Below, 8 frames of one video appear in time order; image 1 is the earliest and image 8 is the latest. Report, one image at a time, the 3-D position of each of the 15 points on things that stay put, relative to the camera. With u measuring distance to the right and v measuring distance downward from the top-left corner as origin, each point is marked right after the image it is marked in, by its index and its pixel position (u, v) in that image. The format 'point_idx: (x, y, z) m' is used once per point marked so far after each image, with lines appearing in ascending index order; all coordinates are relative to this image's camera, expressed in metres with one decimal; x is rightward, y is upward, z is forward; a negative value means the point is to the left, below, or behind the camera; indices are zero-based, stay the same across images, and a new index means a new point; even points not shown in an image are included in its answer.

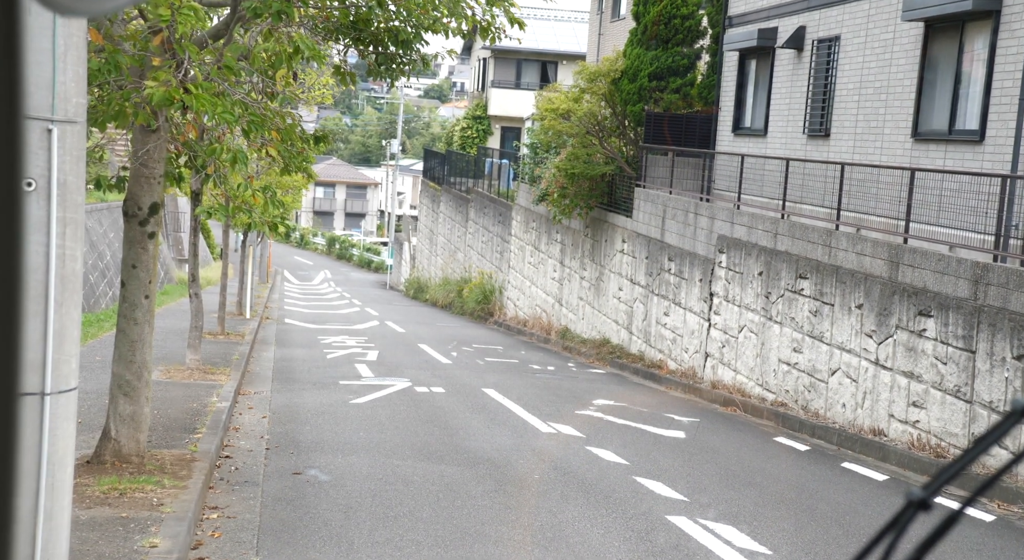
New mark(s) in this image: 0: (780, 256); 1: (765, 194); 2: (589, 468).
0: (+3.2, +0.3, +15.2) m
1: (+3.4, +1.2, +16.8) m
2: (+0.6, -1.5, +10.0) m
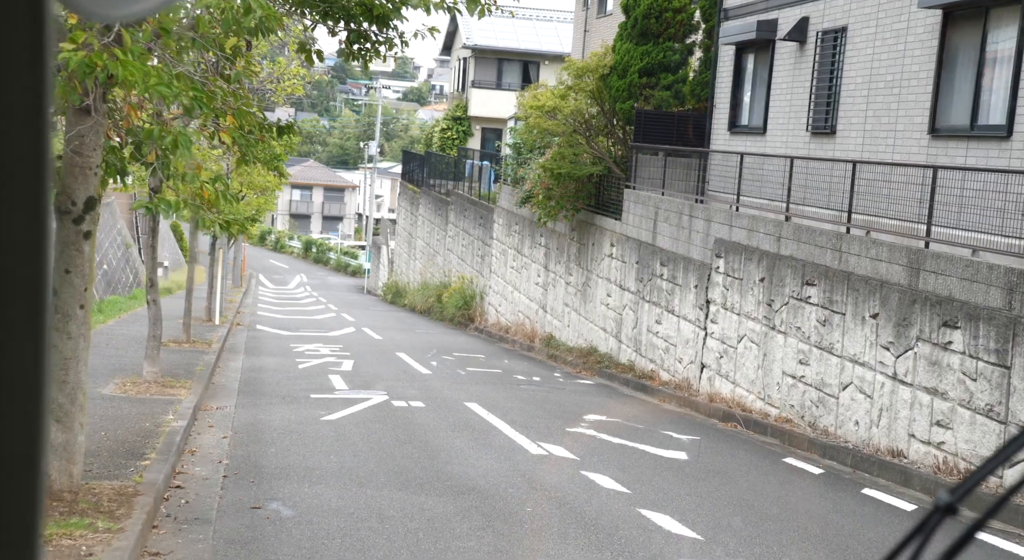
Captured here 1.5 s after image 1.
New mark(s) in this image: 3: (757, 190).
0: (+3.1, +0.2, +14.1) m
1: (+3.2, +1.1, +15.8) m
2: (+0.5, -1.6, +8.9) m
3: (+3.2, +1.2, +16.0) m
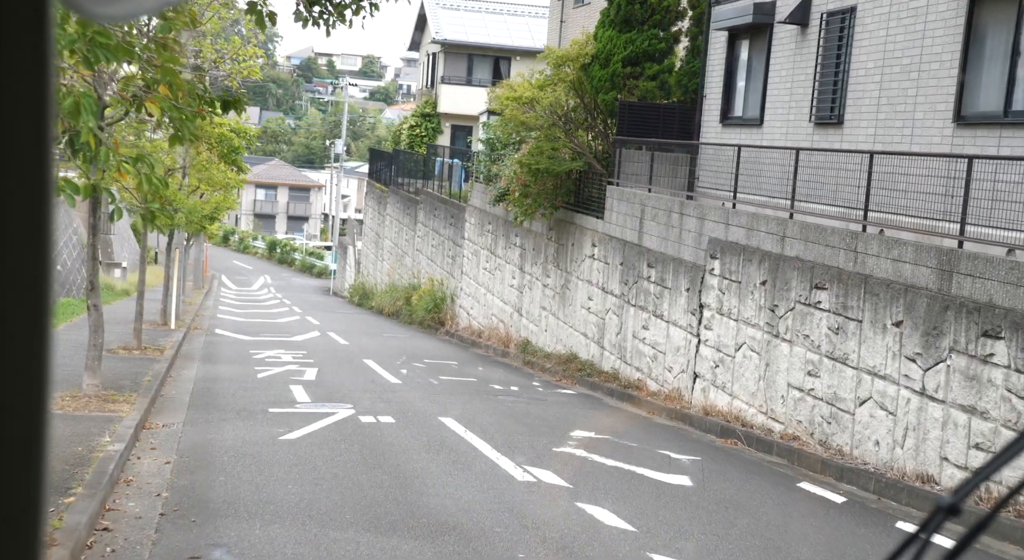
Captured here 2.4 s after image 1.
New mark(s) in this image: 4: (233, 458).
0: (+2.9, +0.2, +12.9) m
1: (+2.9, +1.0, +14.6) m
2: (+0.5, -1.6, +7.6) m
3: (+2.9, +1.1, +14.8) m
4: (-2.3, -1.5, +10.5) m
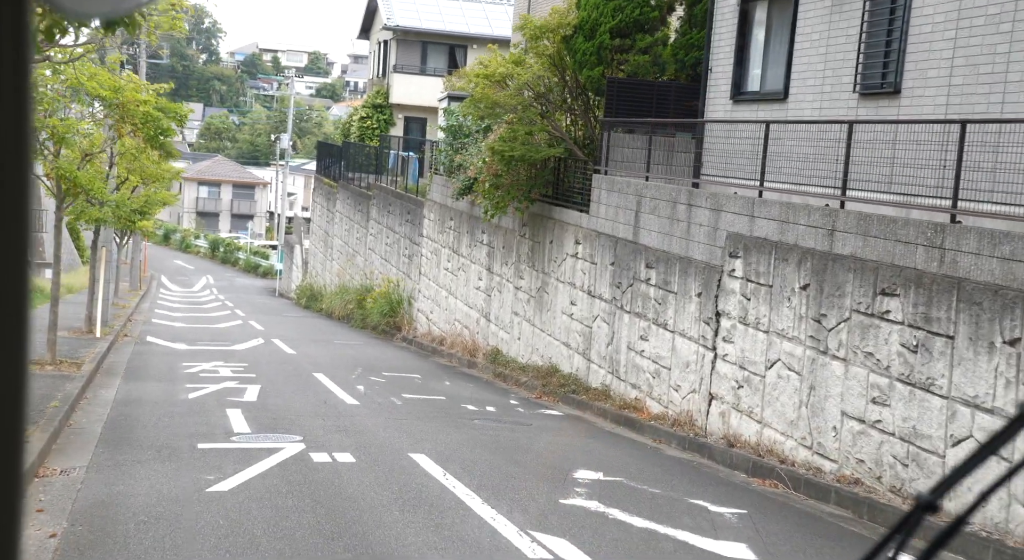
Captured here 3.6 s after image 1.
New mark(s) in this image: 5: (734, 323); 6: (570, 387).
0: (+2.8, +0.2, +10.5) m
1: (+2.8, +1.0, +12.1) m
2: (+0.6, -1.6, +5.1) m
3: (+2.7, +1.1, +12.4) m
4: (-2.3, -1.5, +7.9) m
5: (+2.2, -0.4, +12.7) m
6: (+0.8, -1.5, +17.5) m
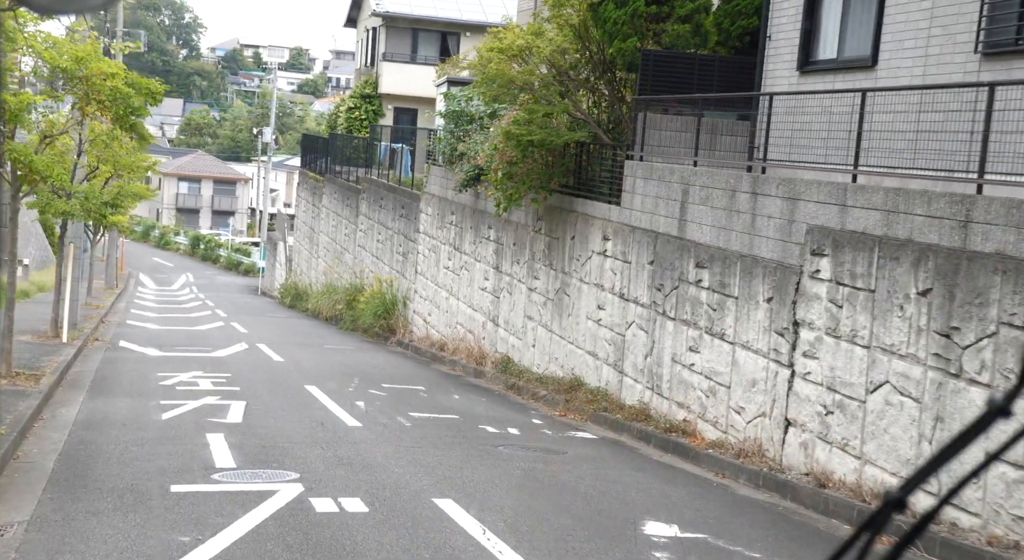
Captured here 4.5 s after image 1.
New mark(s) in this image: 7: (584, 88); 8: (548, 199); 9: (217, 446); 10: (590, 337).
0: (+3.1, +0.1, +8.3) m
1: (+3.1, +1.0, +10.0) m
2: (+1.1, -1.7, +2.9) m
3: (+3.1, +1.1, +10.2) m
4: (-1.9, -1.6, +5.6) m
5: (+2.6, -0.5, +10.5) m
6: (+1.1, -1.5, +15.3) m
7: (+1.0, +2.7, +18.0) m
8: (+0.5, +1.2, +18.4) m
9: (-2.7, -1.5, +11.6) m
10: (+1.0, -0.7, +16.6) m
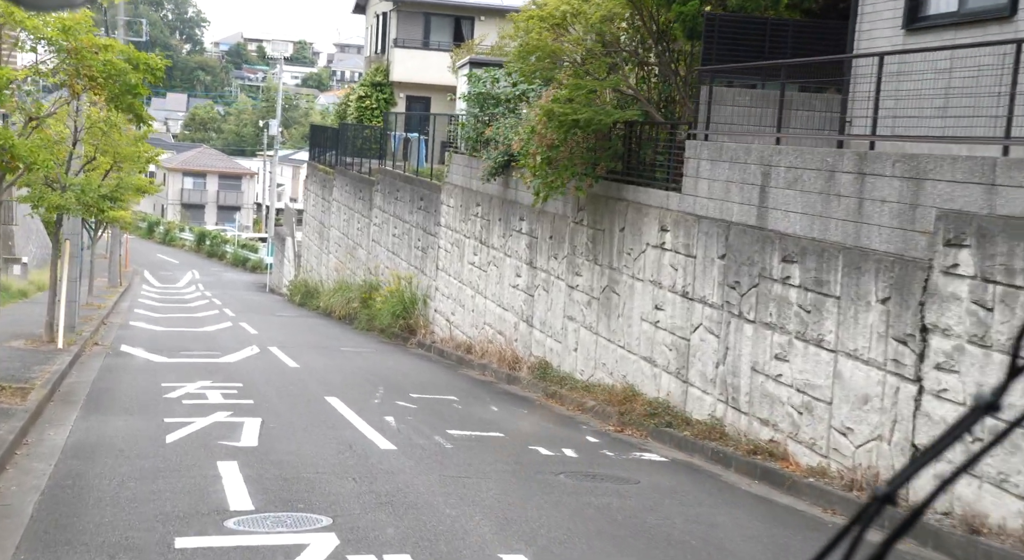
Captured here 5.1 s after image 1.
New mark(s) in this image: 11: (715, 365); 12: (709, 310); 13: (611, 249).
0: (+3.6, +0.1, +6.5) m
1: (+3.6, +1.0, +8.1) m
2: (+1.5, -1.7, +1.0) m
3: (+3.6, +1.1, +8.3) m
4: (-1.4, -1.6, +3.8) m
5: (+3.1, -0.4, +8.6) m
6: (+1.6, -1.5, +13.4) m
7: (+1.5, +2.8, +16.1) m
8: (+1.1, +1.2, +16.5) m
9: (-2.2, -1.5, +9.8) m
10: (+1.6, -0.7, +14.7) m
11: (+2.0, -0.9, +12.7) m
12: (+2.0, -0.3, +12.9) m
13: (+1.3, +0.4, +16.2) m
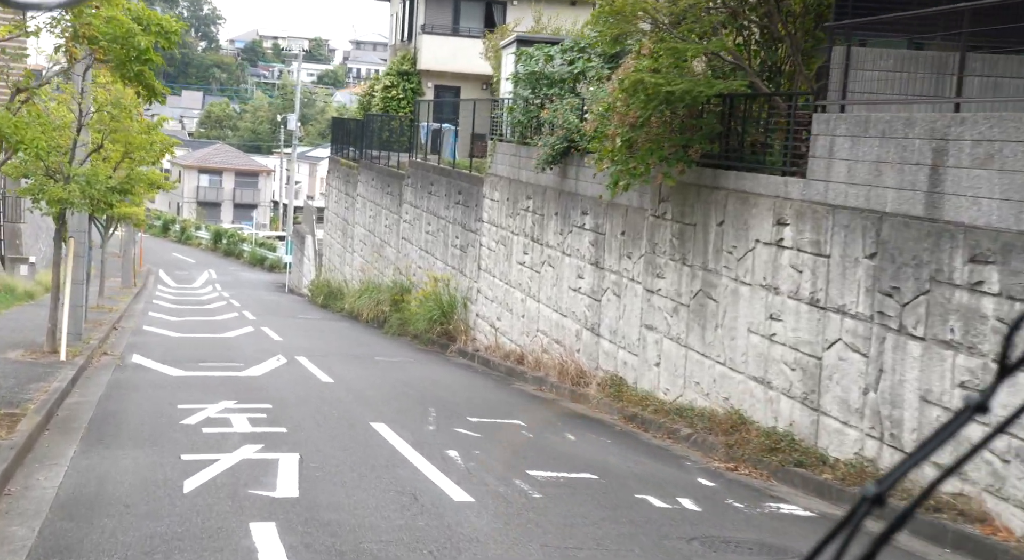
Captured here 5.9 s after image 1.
0: (+4.4, +0.1, +3.9) m
1: (+4.4, +0.9, +5.6) m
2: (+2.2, -1.8, -1.5) m
3: (+4.3, +1.0, +5.8) m
4: (-0.7, -1.7, +1.3) m
5: (+3.8, -0.5, +6.1) m
6: (+2.4, -1.5, +10.9) m
7: (+2.4, +2.7, +13.6) m
8: (+1.9, +1.2, +14.0) m
9: (-1.4, -1.6, +7.3) m
10: (+2.4, -0.8, +12.2) m
11: (+2.9, -0.9, +10.2) m
12: (+2.8, -0.4, +10.4) m
13: (+2.1, +0.4, +13.7) m
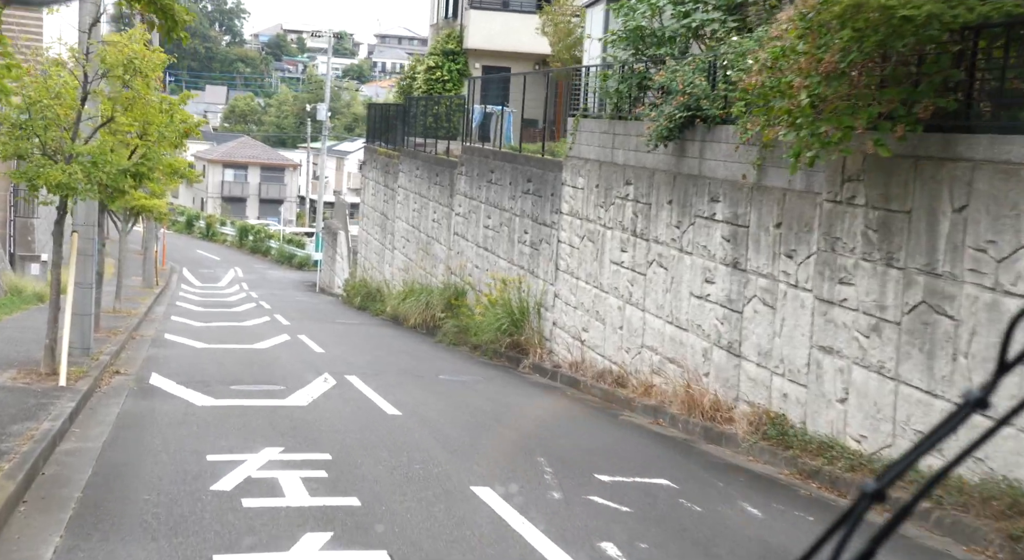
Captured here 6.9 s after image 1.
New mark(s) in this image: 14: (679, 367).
0: (+5.4, 0.0, 0.0) m
1: (+5.4, +0.9, +1.7) m
2: (+3.2, -1.9, -5.3) m
3: (+5.4, +0.9, +1.9) m
4: (+0.3, -1.8, -2.5) m
5: (+4.9, -0.6, +2.2) m
6: (+3.6, -1.6, +7.1) m
7: (+3.6, +2.7, +9.7) m
8: (+3.1, +1.1, +10.2) m
9: (-0.3, -1.7, +3.5) m
10: (+3.6, -0.8, +8.3) m
11: (+4.0, -1.0, +6.3) m
12: (+4.0, -0.4, +6.5) m
13: (+3.3, +0.3, +9.8) m
14: (+1.9, -1.0, +15.2) m
